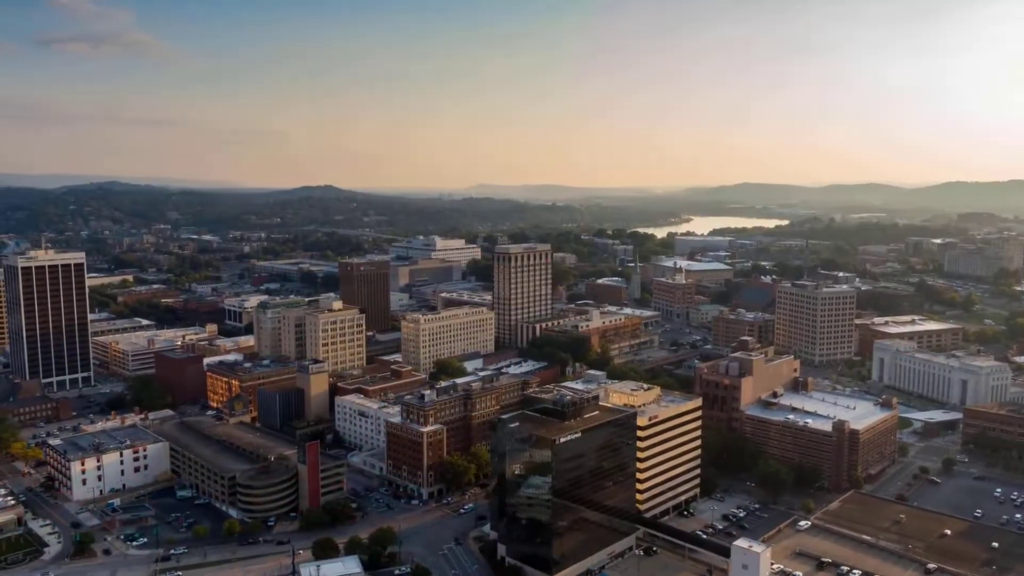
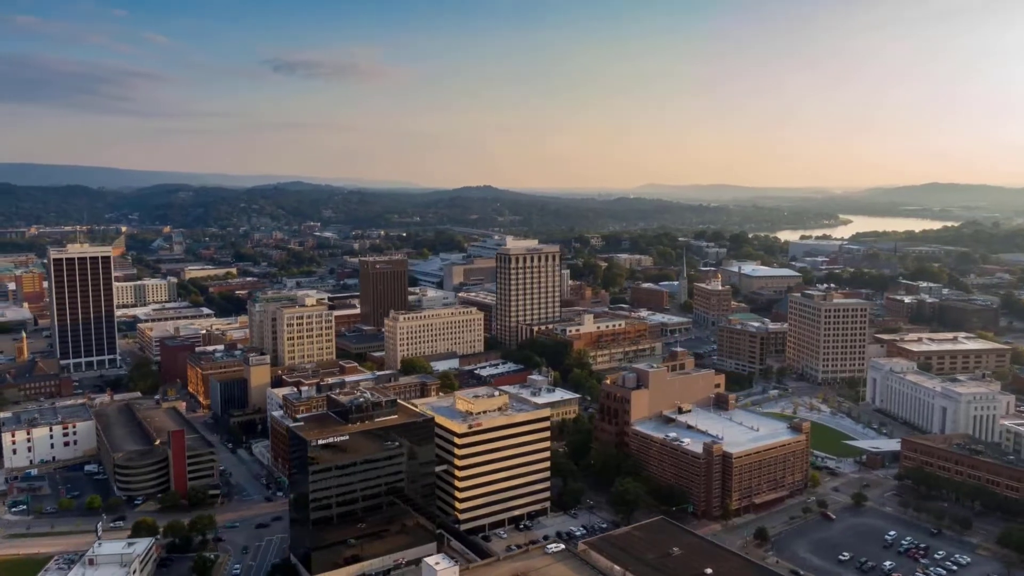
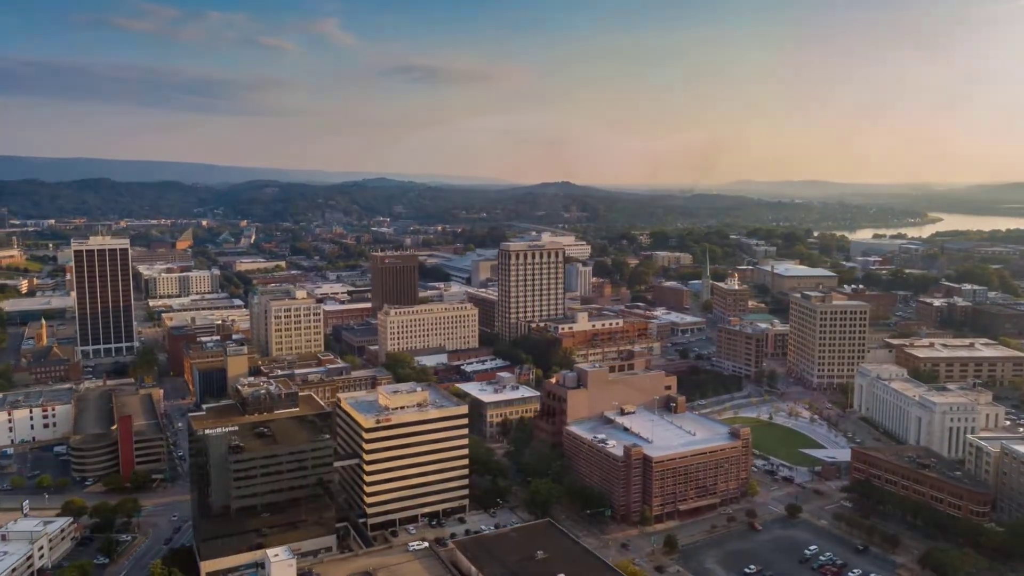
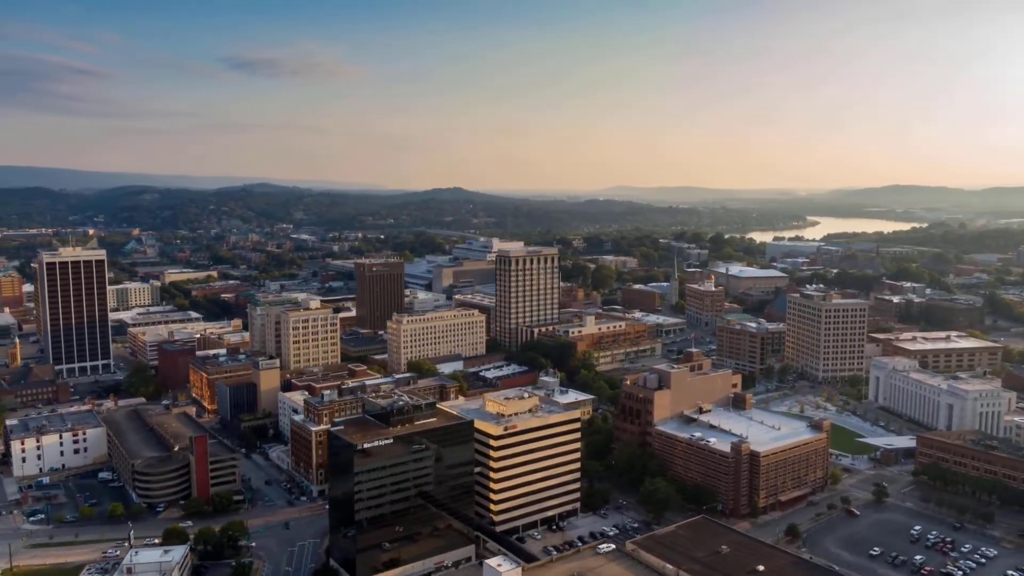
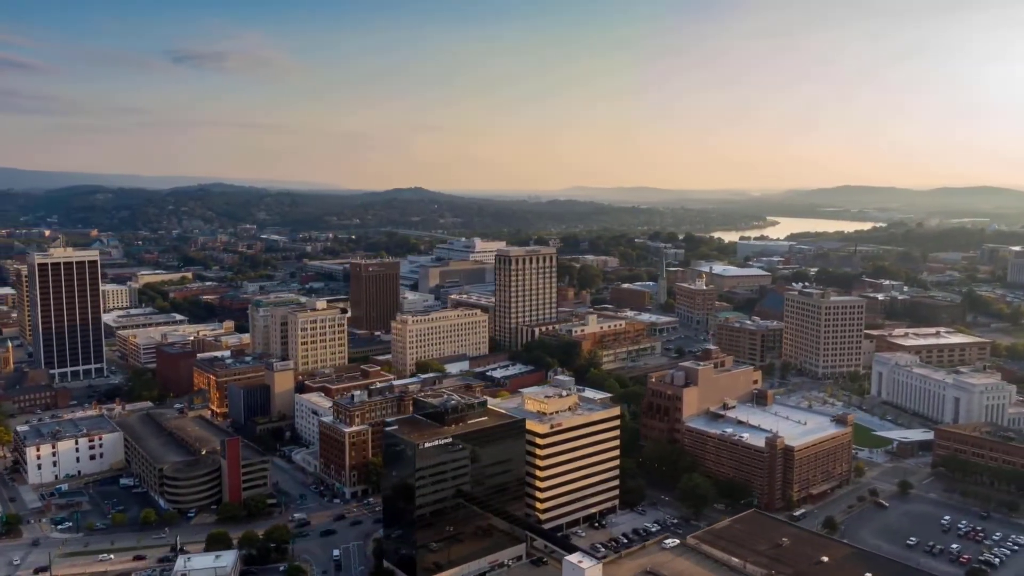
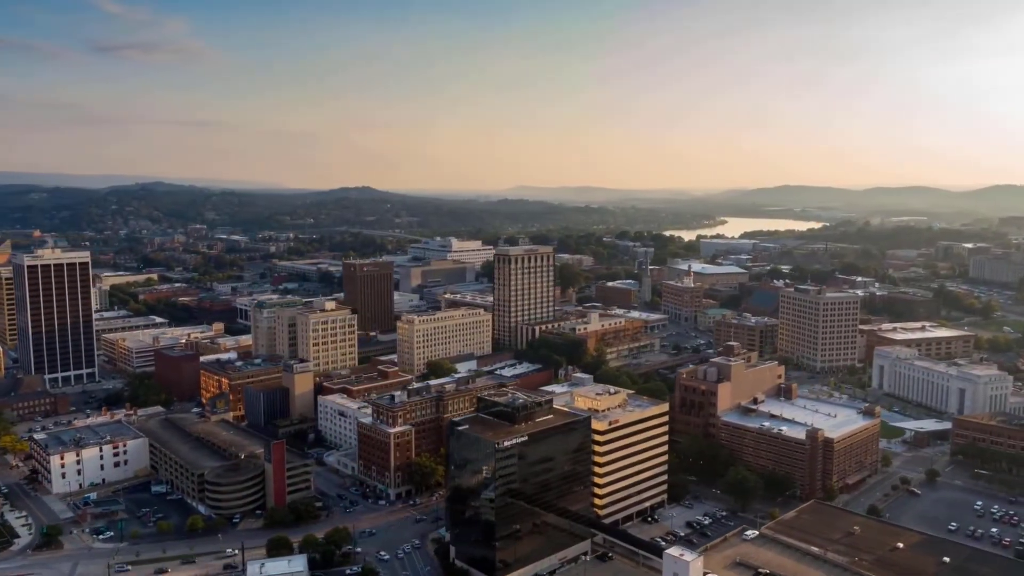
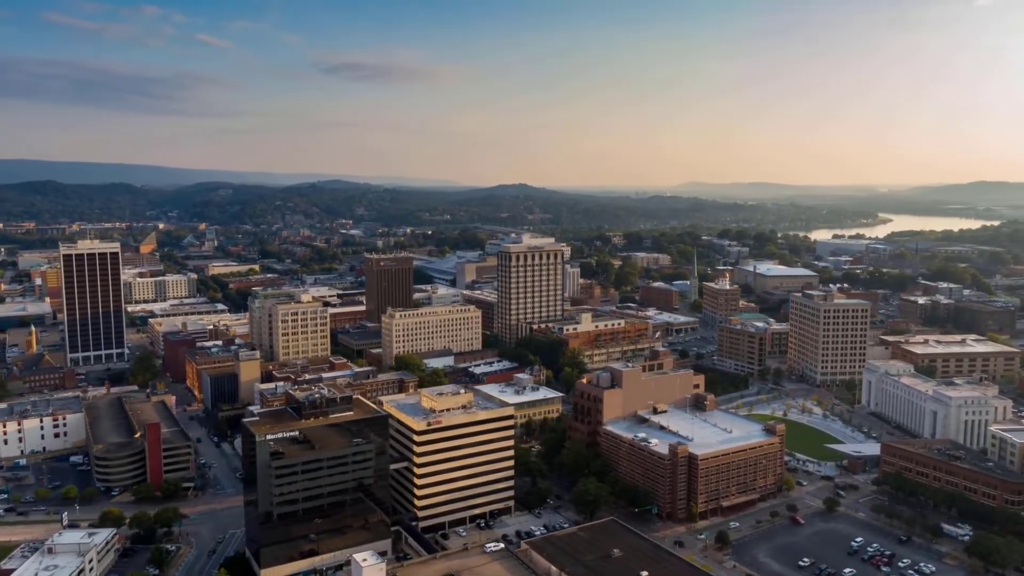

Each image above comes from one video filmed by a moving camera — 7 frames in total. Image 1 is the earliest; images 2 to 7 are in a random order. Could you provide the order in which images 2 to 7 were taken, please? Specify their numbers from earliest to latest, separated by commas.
6, 5, 4, 2, 7, 3
